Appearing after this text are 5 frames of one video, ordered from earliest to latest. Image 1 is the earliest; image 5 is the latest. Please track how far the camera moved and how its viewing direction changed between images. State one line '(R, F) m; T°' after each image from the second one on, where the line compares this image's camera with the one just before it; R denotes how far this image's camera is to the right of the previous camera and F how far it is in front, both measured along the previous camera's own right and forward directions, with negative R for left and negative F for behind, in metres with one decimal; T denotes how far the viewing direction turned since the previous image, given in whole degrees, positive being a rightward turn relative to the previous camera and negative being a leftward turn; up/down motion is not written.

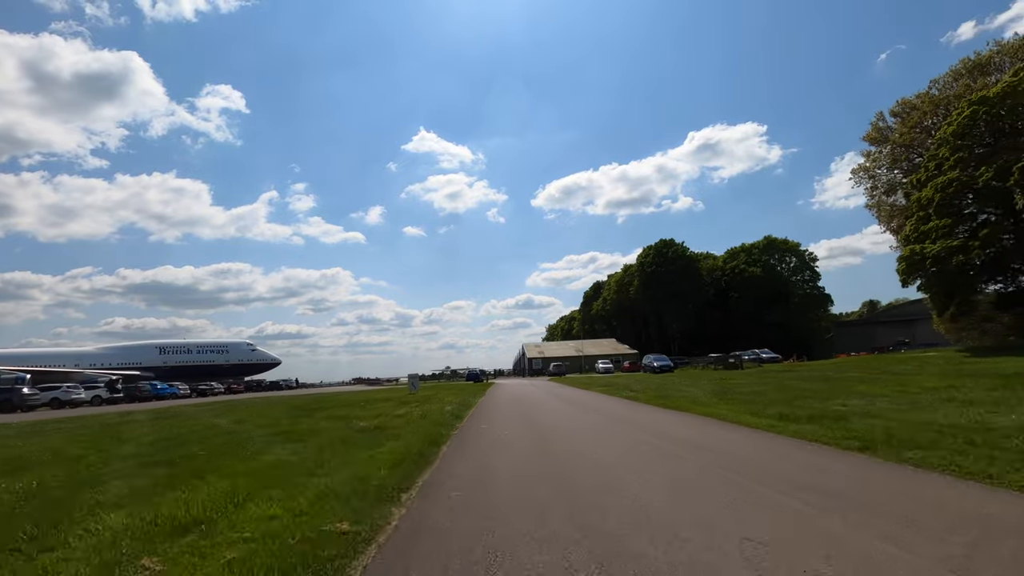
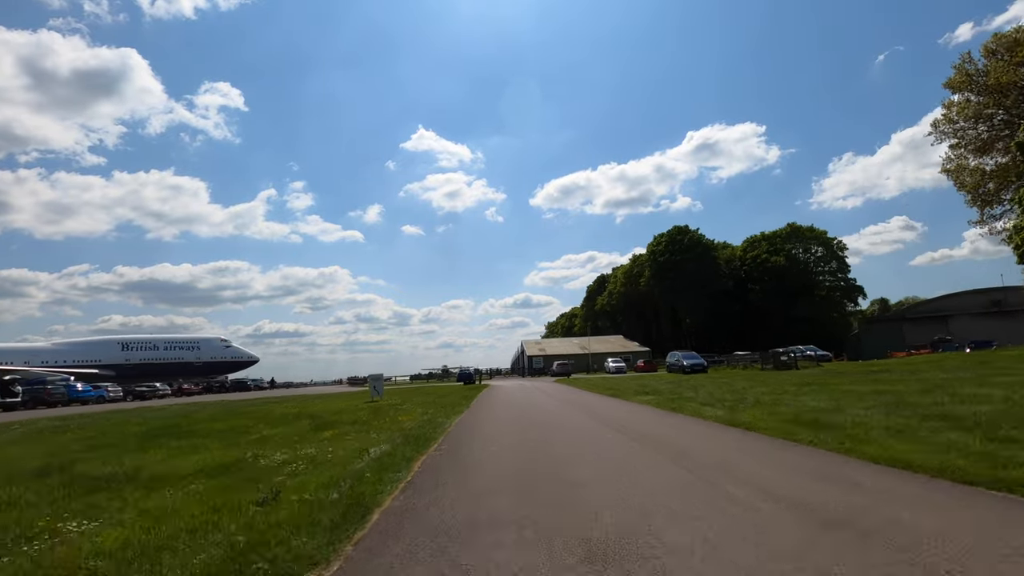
(0.0, +2.0) m; 0°
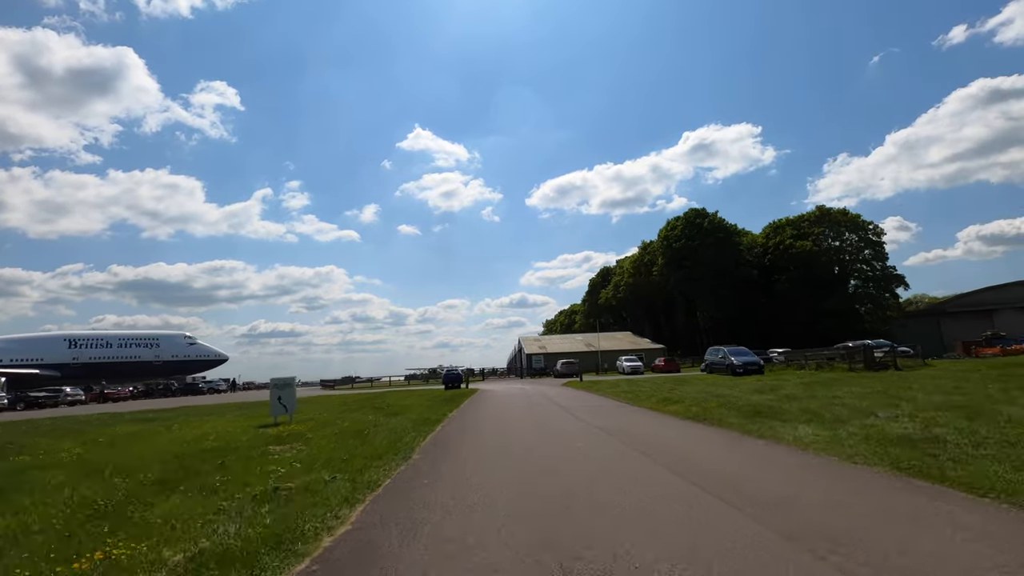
(0.0, +2.2) m; 0°
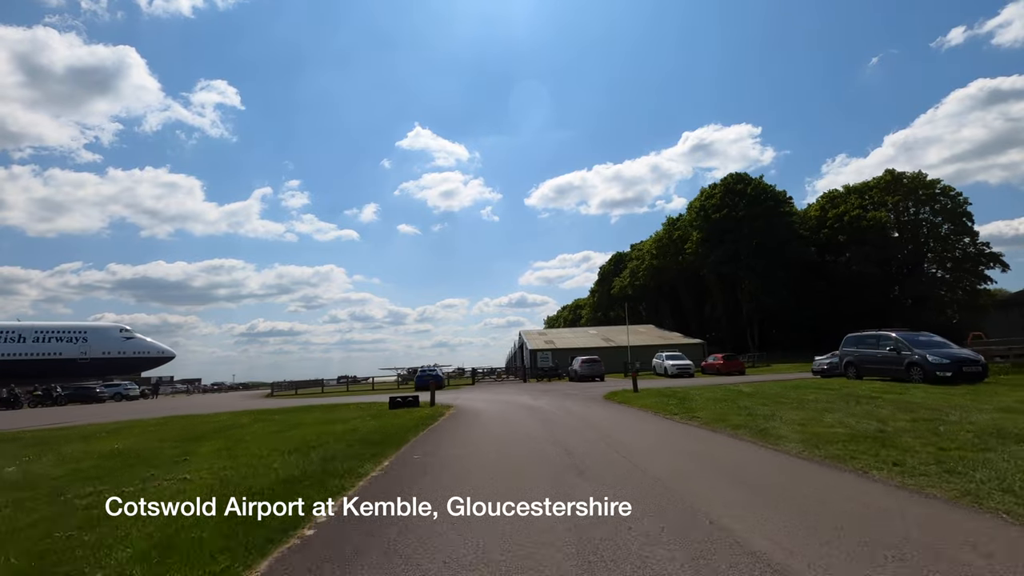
(0.0, +3.0) m; 0°
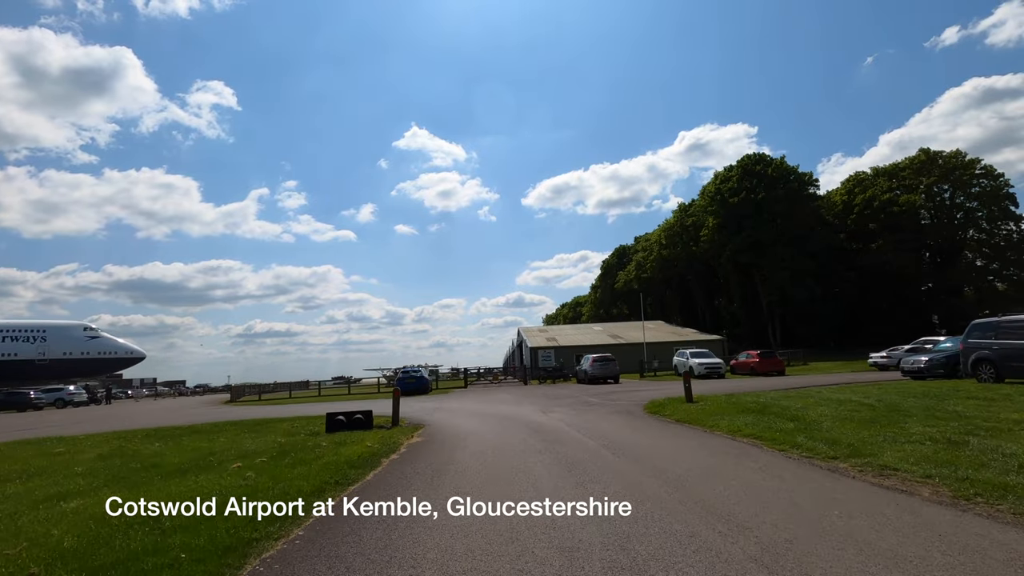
(0.0, +1.9) m; 0°
